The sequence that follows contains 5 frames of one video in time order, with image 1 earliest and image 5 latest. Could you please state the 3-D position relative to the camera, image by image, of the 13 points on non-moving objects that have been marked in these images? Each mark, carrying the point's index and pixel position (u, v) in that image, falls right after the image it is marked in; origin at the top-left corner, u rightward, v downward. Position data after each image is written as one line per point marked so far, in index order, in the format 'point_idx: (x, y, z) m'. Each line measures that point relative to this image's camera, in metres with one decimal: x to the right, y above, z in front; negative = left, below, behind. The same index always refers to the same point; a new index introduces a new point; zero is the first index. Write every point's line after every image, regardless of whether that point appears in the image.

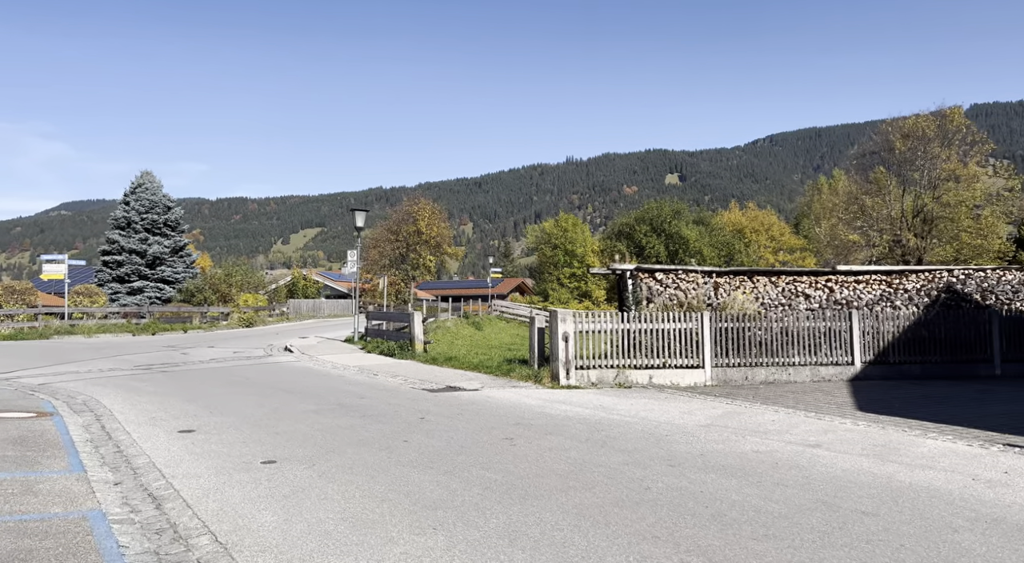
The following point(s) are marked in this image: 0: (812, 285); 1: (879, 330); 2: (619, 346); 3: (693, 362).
0: (+6.8, -0.1, +18.1) m
1: (+8.0, -1.1, +17.5) m
2: (+2.2, -1.3, +15.7) m
3: (+3.7, -1.6, +16.1) m
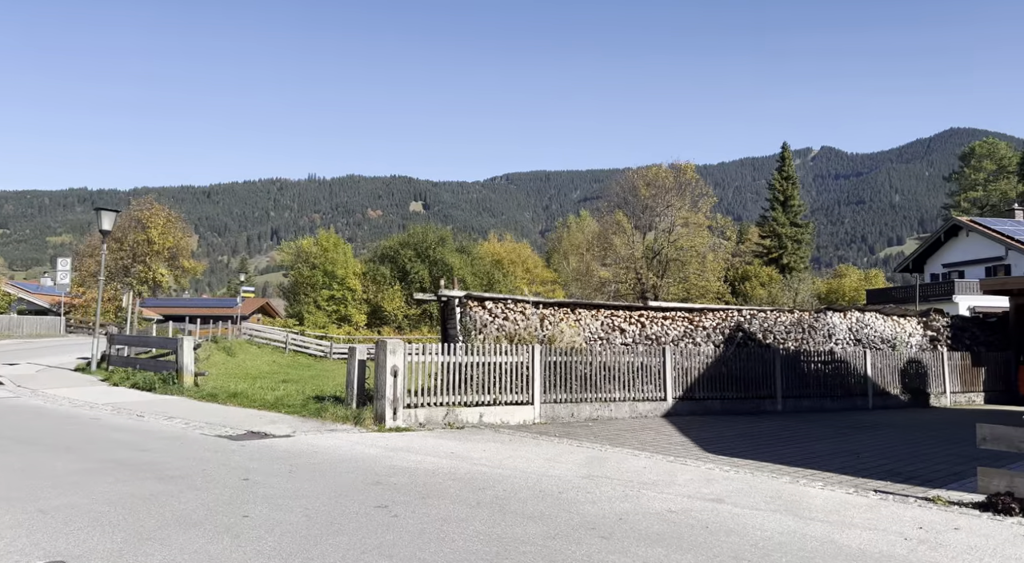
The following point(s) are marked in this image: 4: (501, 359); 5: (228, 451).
0: (+2.6, -0.8, +17.9) m
1: (+3.8, -1.9, +17.6) m
2: (-1.1, -1.8, +14.1) m
3: (+0.2, -2.2, +14.9) m
4: (-0.2, -1.4, +14.8) m
5: (-3.7, -2.2, +10.6) m
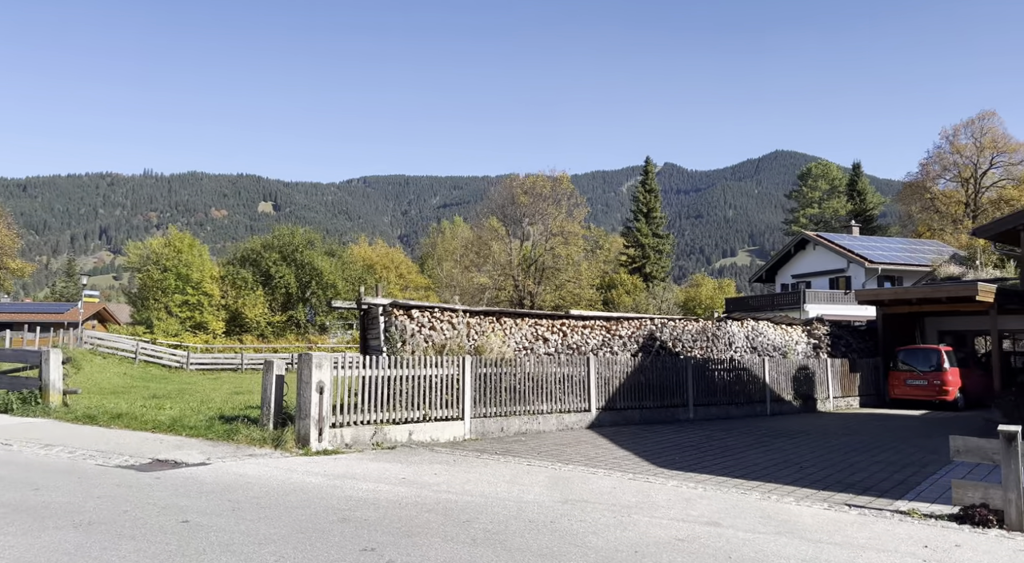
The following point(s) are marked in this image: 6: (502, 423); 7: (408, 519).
0: (+0.8, -1.0, +17.3) m
1: (+2.1, -2.0, +17.2) m
2: (-2.2, -1.9, +12.9) m
3: (-1.0, -2.3, +13.9) m
4: (-1.4, -1.6, +13.7) m
5: (-4.1, -2.3, +9.0) m
6: (-0.2, -2.6, +14.8) m
7: (-1.0, -2.3, +7.8) m
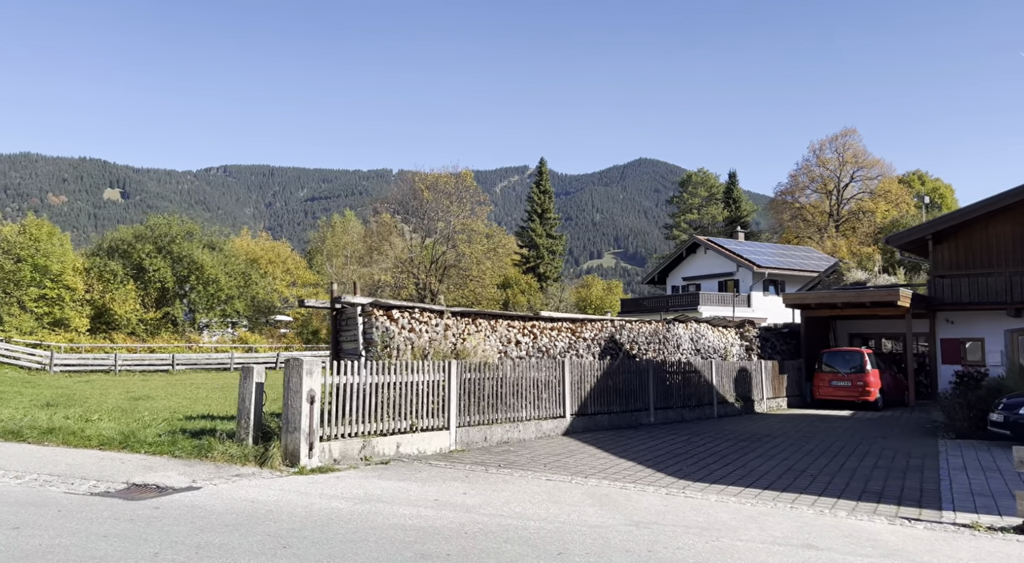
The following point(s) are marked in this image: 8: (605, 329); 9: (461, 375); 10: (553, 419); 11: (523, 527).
0: (+0.2, -1.0, +16.4) m
1: (+1.5, -2.0, +16.6) m
2: (-2.1, -1.8, +11.6) m
3: (-1.1, -2.3, +12.8) m
4: (-1.4, -1.5, +12.6) m
5: (-3.4, -2.2, +7.5) m
6: (-0.4, -2.6, +13.8) m
7: (-0.1, -2.3, +6.7) m
8: (+2.2, -1.2, +19.6) m
9: (-0.8, -1.6, +13.4) m
10: (+0.8, -2.7, +15.6) m
11: (+0.1, -2.4, +7.8) m
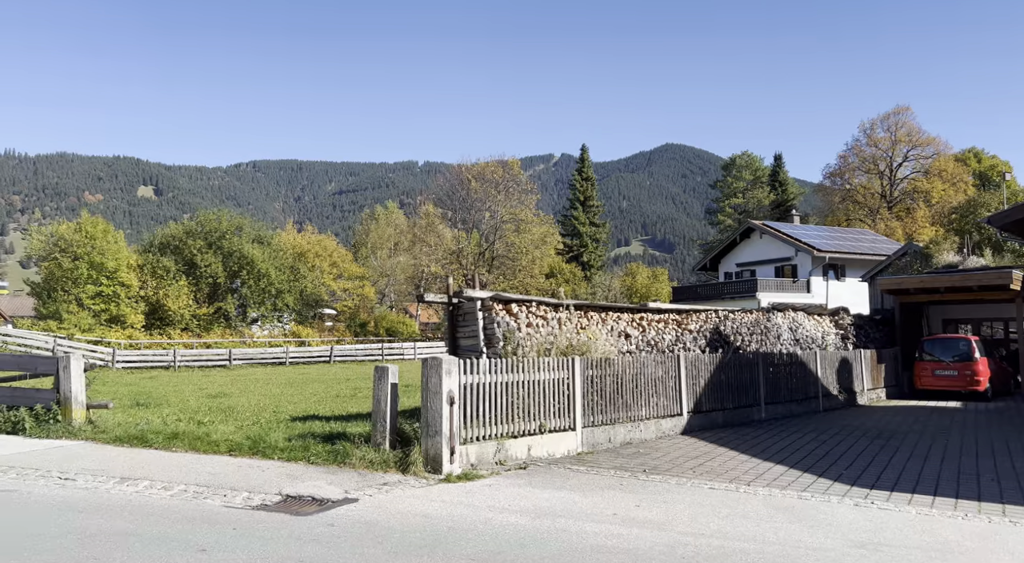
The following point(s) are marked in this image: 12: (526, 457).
0: (+2.4, -0.8, +15.6) m
1: (+3.7, -1.8, +15.7) m
2: (-0.1, -1.7, +10.9) m
3: (+1.0, -2.1, +12.0) m
4: (+0.6, -1.4, +11.8) m
5: (-1.6, -2.2, +6.8) m
6: (+1.7, -2.4, +13.0) m
7: (+1.7, -2.2, +5.9) m
8: (+4.6, -0.9, +18.7) m
9: (+1.2, -1.4, +12.6) m
10: (+3.0, -2.5, +14.7) m
11: (+1.9, -2.3, +7.0) m
12: (+0.4, -2.5, +11.2) m
